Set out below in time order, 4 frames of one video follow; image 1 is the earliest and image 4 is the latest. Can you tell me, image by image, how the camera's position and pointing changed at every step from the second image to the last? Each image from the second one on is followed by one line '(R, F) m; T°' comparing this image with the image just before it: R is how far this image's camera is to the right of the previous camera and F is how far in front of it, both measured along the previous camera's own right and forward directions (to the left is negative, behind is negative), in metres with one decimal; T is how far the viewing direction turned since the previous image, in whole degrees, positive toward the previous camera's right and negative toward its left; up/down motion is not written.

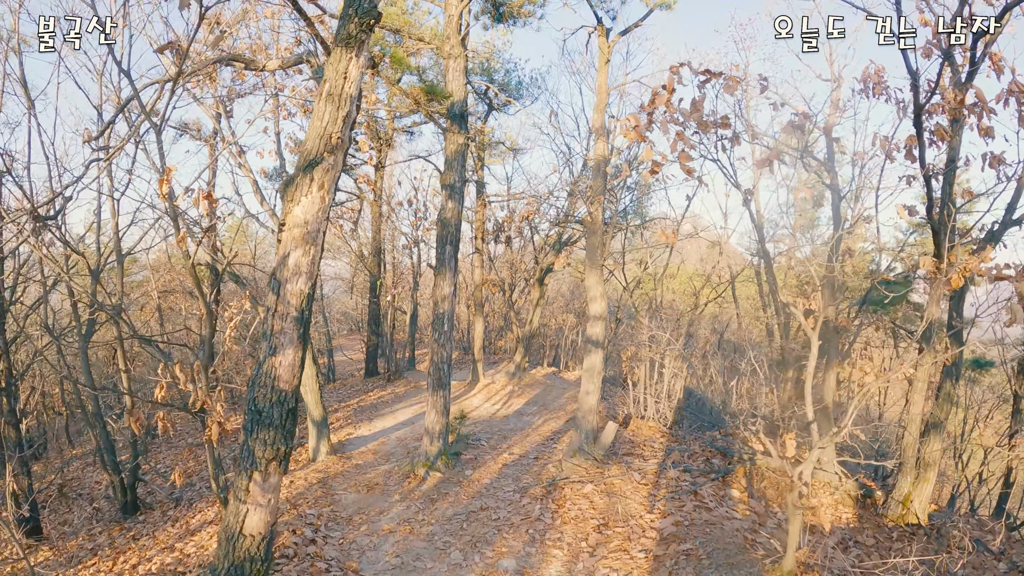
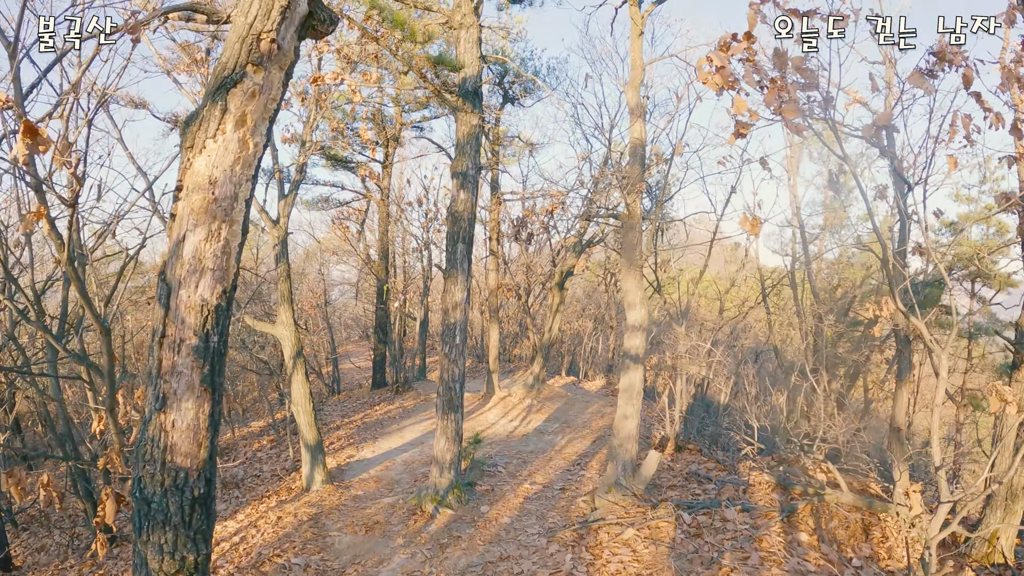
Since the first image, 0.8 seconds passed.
(-0.1, +1.3) m; -1°
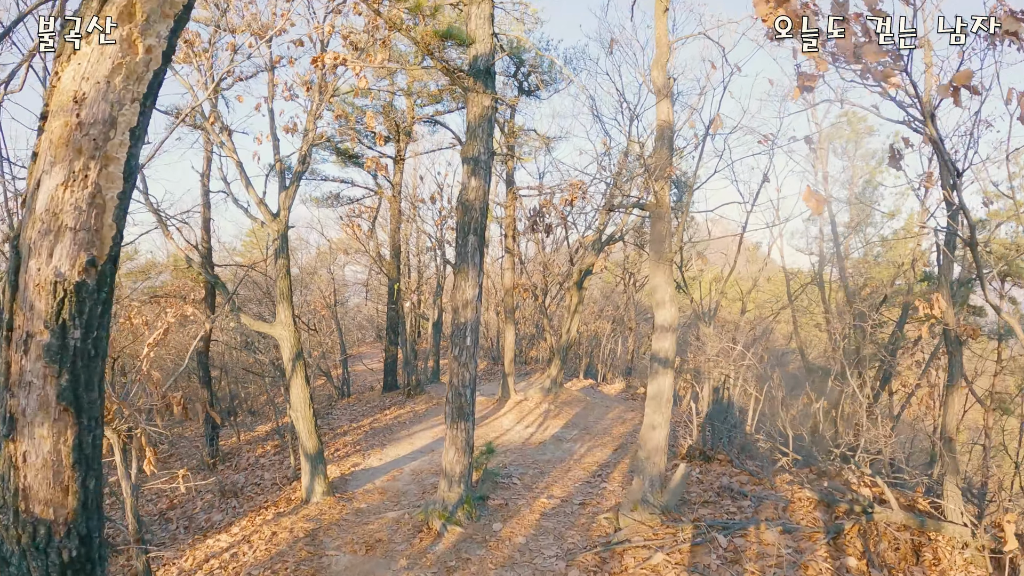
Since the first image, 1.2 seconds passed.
(0.0, +0.6) m; -1°
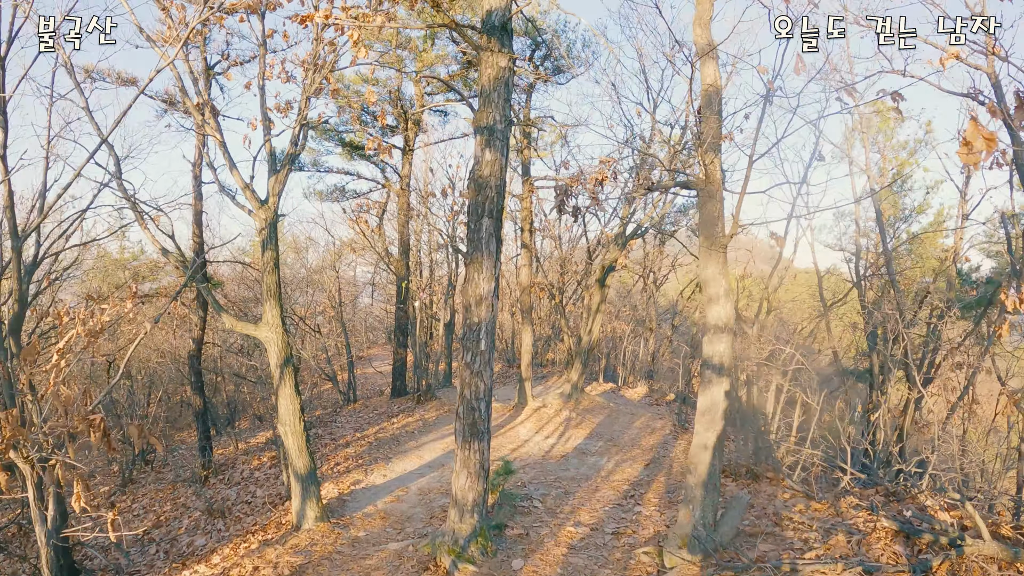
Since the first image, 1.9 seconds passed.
(-0.1, +1.0) m; -1°
